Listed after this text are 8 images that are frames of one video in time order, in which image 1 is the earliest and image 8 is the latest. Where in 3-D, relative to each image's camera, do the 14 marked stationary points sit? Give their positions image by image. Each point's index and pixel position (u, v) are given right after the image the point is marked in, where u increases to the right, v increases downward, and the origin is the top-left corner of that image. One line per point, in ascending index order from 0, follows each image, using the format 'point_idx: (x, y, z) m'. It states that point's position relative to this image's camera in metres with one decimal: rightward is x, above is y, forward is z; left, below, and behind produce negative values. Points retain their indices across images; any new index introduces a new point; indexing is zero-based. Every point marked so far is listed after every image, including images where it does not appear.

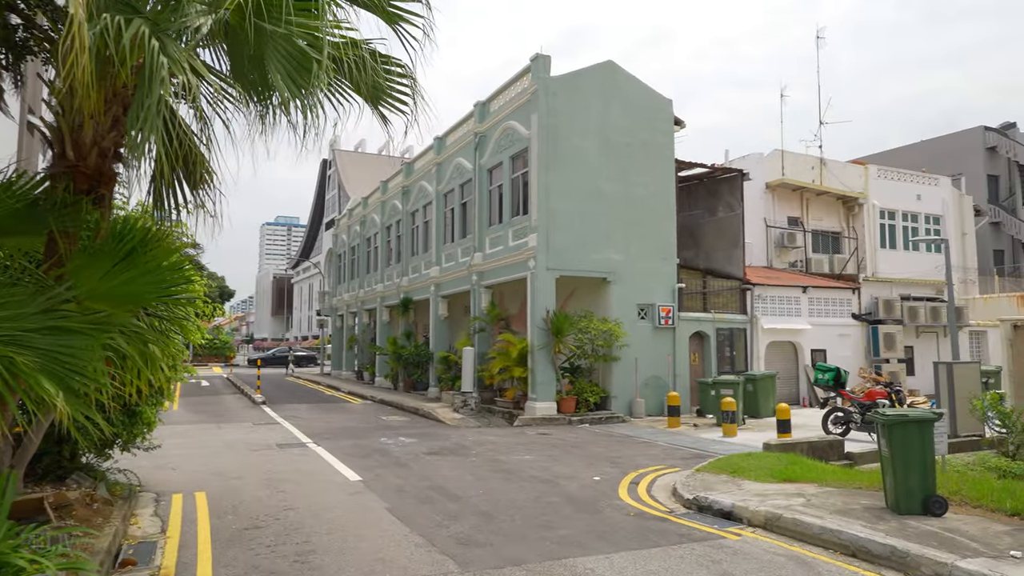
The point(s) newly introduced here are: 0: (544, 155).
0: (+0.8, +3.4, +18.2) m
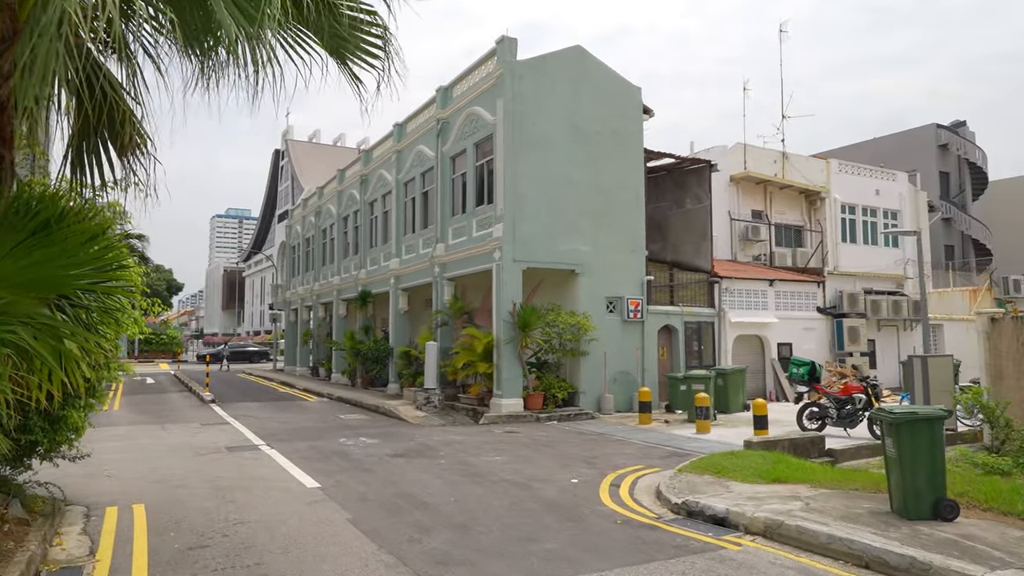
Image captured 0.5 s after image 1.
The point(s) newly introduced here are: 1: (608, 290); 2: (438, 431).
0: (0.0, +3.6, +17.5) m
1: (+2.5, 0.0, +18.5) m
2: (-1.5, -2.9, +14.2) m
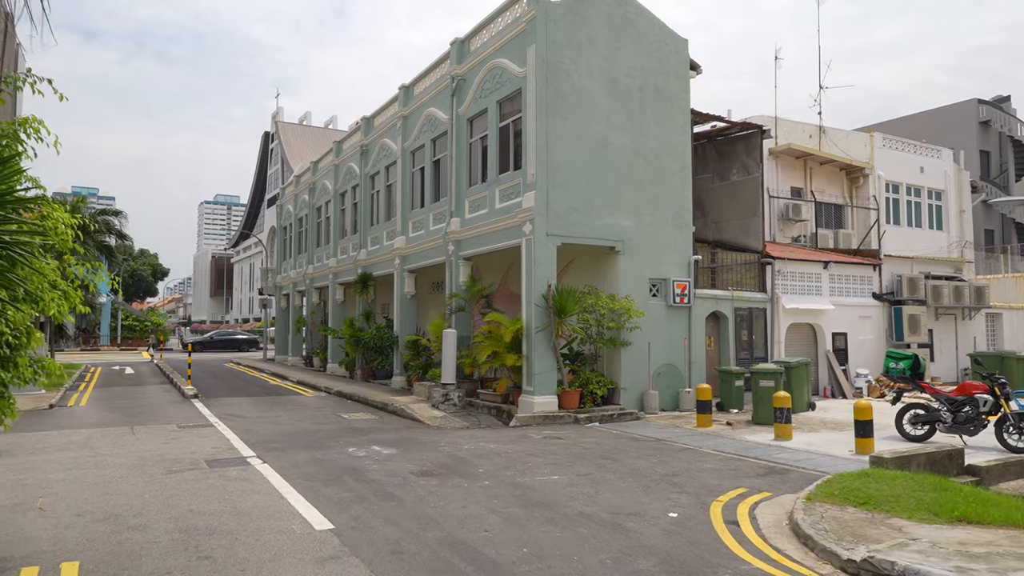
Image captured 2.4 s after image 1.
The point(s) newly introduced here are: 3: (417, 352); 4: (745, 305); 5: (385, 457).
0: (+0.7, +4.1, +15.0) m
1: (+3.2, +0.4, +16.1) m
2: (-0.8, -2.5, +11.8) m
3: (-2.7, -1.8, +20.0) m
4: (+5.9, -0.4, +17.7) m
5: (-1.8, -2.4, +9.9) m
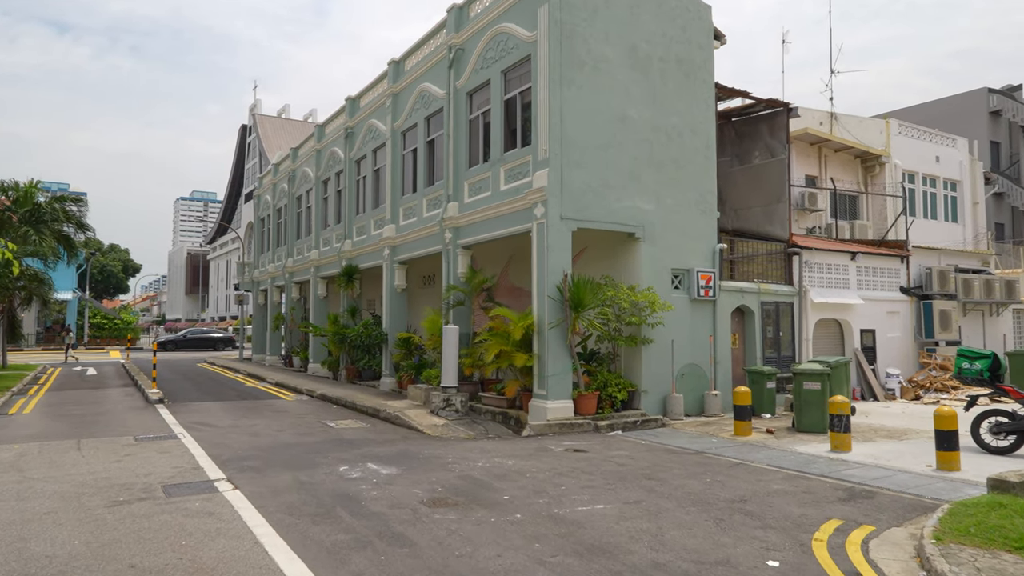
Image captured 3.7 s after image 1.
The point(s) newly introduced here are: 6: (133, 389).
0: (+0.9, +4.3, +13.3) m
1: (+3.3, +0.6, +14.5) m
2: (-0.5, -2.3, +10.0) m
3: (-2.7, -1.6, +18.2) m
4: (+6.0, -0.3, +16.1) m
5: (-1.5, -2.2, +8.1) m
6: (-10.4, -2.8, +19.2) m
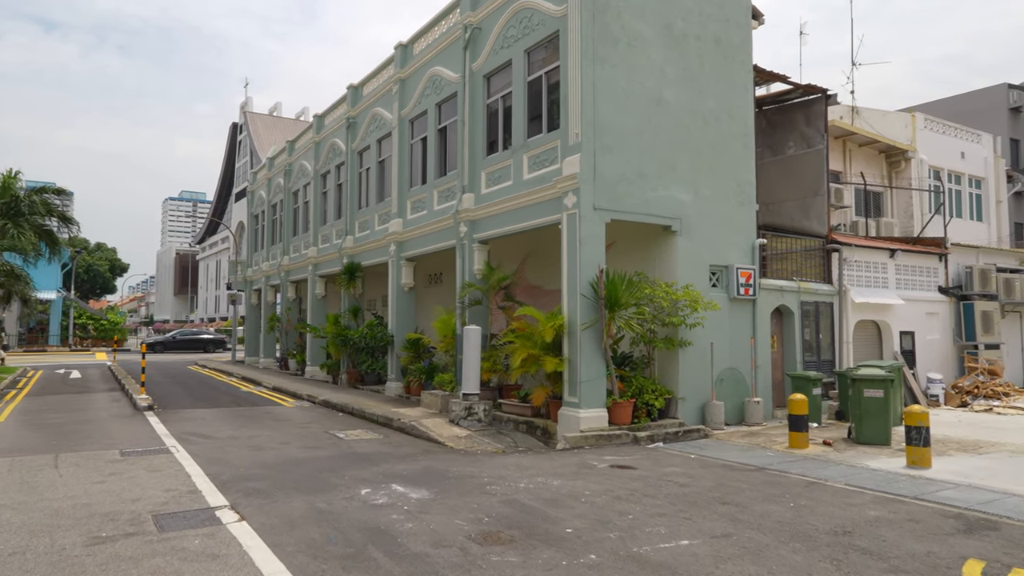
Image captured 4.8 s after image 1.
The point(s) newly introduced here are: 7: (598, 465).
0: (+1.3, +4.3, +12.1) m
1: (+3.8, +0.6, +13.3) m
2: (0.0, -2.3, +8.8) m
3: (-2.3, -1.6, +16.9) m
4: (+6.4, -0.2, +15.0) m
5: (-0.9, -2.1, +6.9) m
6: (-10.0, -2.7, +17.8) m
7: (+1.1, -2.4, +9.4) m
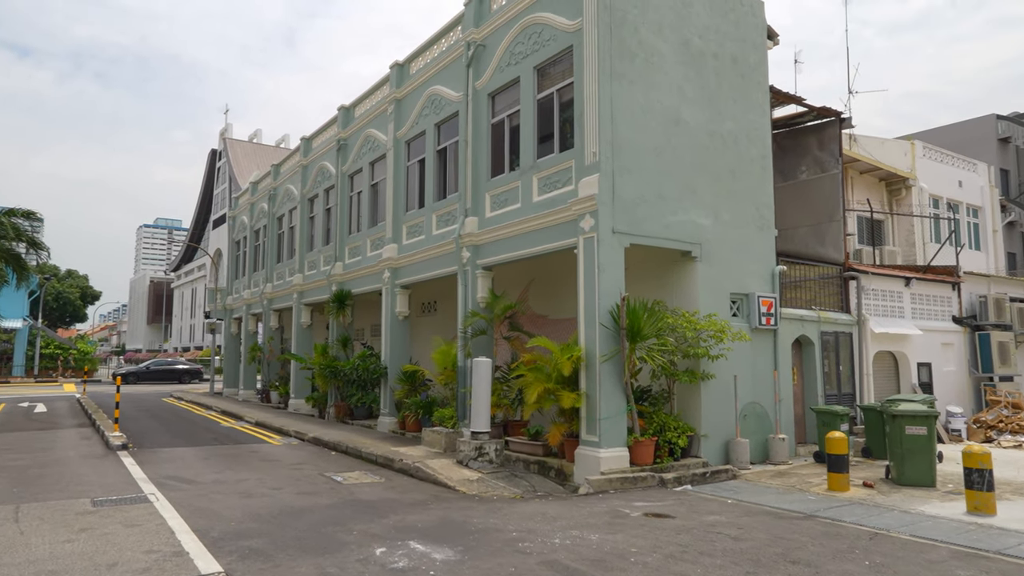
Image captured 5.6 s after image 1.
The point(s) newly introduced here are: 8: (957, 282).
0: (+1.5, +3.8, +11.5) m
1: (+4.0, +0.1, +12.6) m
2: (+0.3, -2.6, +7.9) m
3: (-2.2, -2.2, +15.9) m
4: (+6.5, -0.8, +14.3) m
5: (-0.6, -2.4, +5.9) m
6: (-10.0, -3.4, +16.6) m
7: (+1.4, -2.7, +8.5) m
8: (+11.0, +0.1, +17.3) m
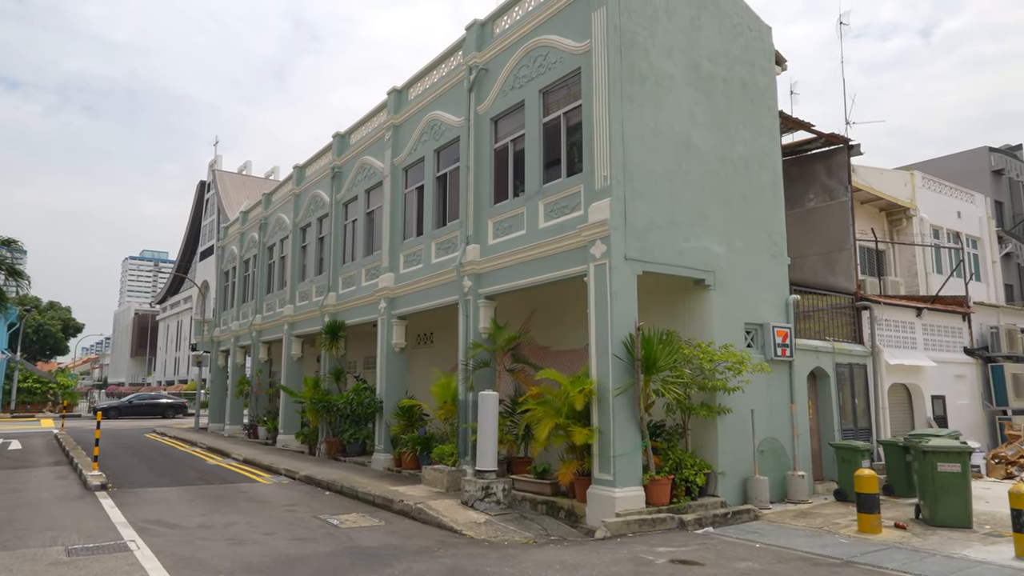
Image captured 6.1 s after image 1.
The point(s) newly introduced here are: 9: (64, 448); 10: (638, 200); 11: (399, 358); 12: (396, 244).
0: (+1.7, +3.4, +11.1) m
1: (+4.1, -0.4, +12.1) m
2: (+0.5, -2.9, +7.2) m
3: (-2.2, -2.9, +15.2) m
4: (+6.6, -1.4, +13.9) m
5: (-0.4, -2.6, +5.3) m
6: (-9.9, -4.1, +15.7) m
7: (+1.6, -3.0, +7.8) m
8: (+11.0, -0.6, +16.9) m
9: (-12.5, -4.5, +19.5) m
10: (+2.0, +1.4, +11.0) m
11: (-2.7, -1.7, +17.0) m
12: (-2.8, +1.1, +17.1) m
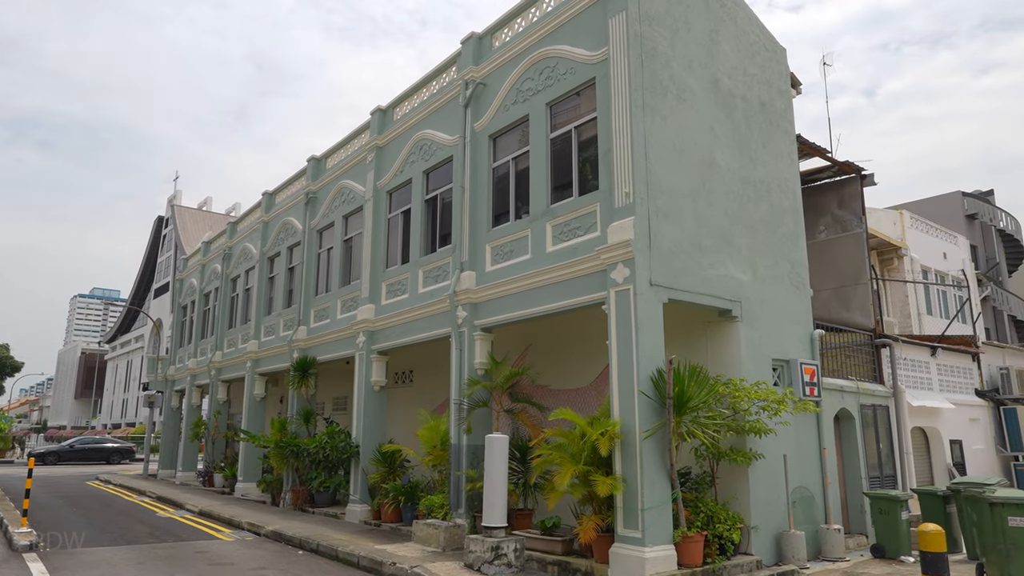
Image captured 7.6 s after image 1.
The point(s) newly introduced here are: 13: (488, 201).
0: (+1.8, +3.0, +10.2) m
1: (+4.1, -0.9, +11.1) m
2: (+0.8, -3.1, +5.8) m
3: (-2.3, -3.5, +13.7) m
4: (+6.5, -2.1, +12.9) m
5: (+0.1, -2.6, +3.9) m
6: (-10.1, -4.6, +13.6) m
7: (+1.9, -3.2, +6.5) m
8: (+10.8, -1.5, +16.2) m
9: (-12.8, -5.2, +17.3) m
10: (+2.1, +1.0, +10.0) m
11: (-3.0, -2.4, +15.5) m
12: (-3.0, +0.4, +15.7) m
13: (-0.4, +1.6, +12.7) m
